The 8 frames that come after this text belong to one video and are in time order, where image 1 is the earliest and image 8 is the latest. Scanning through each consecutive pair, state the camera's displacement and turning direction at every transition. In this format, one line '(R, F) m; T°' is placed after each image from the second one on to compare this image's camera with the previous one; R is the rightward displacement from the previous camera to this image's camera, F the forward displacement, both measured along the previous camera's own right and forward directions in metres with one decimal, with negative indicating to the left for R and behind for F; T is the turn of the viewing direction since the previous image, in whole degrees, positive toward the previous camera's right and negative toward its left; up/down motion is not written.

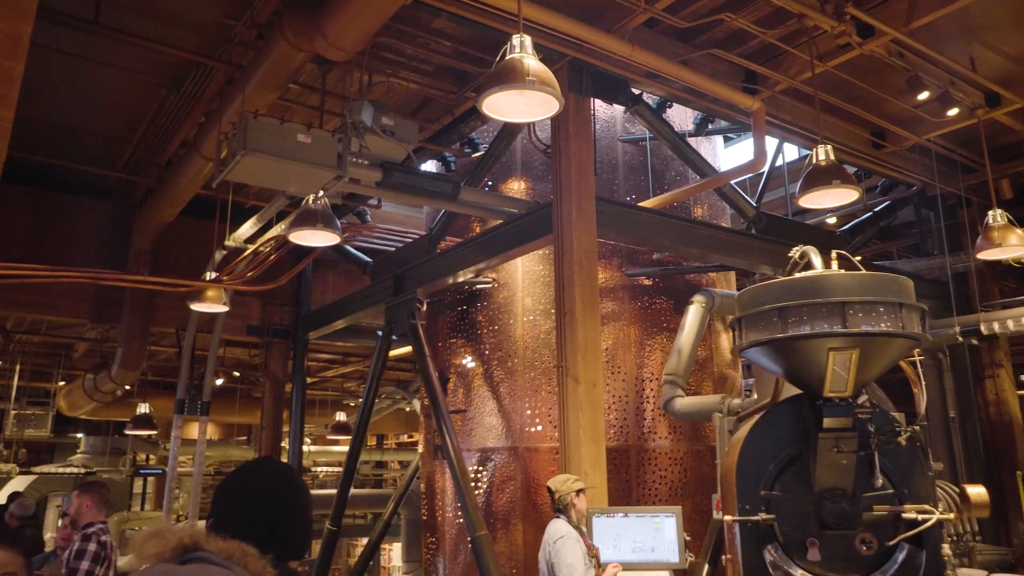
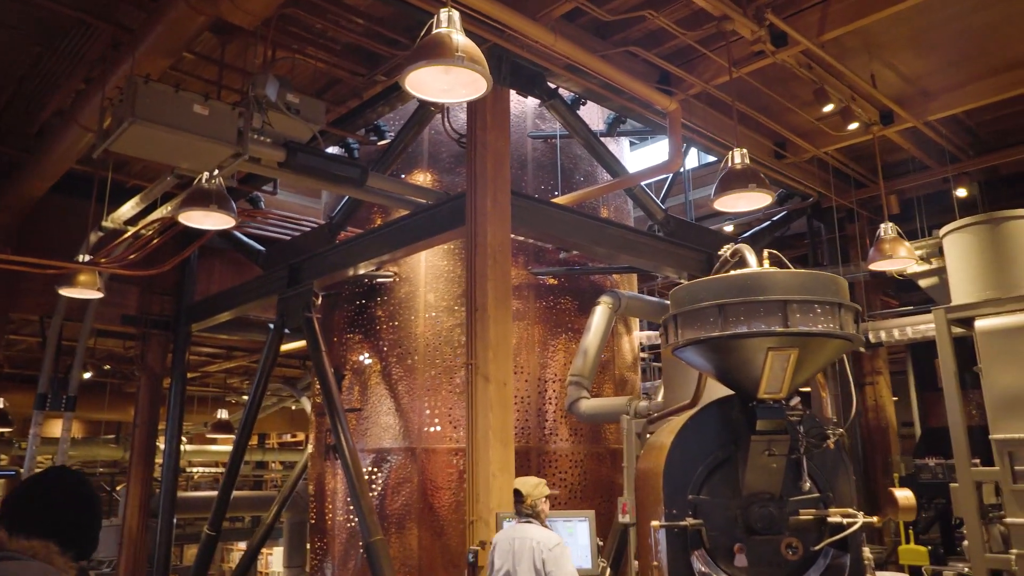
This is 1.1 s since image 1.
(-0.2, +0.3) m; +8°
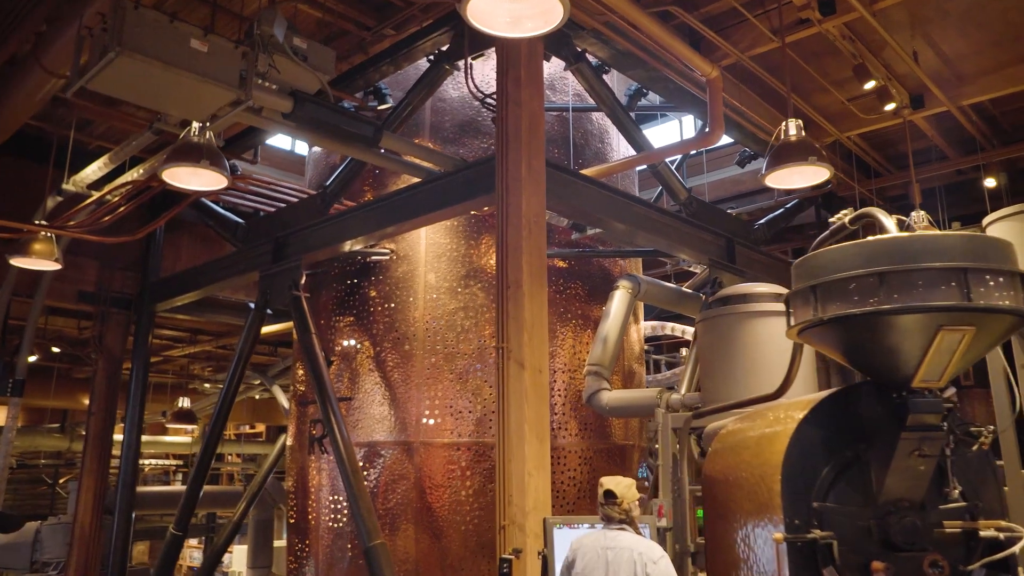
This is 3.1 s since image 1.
(-0.6, +0.7) m; +3°
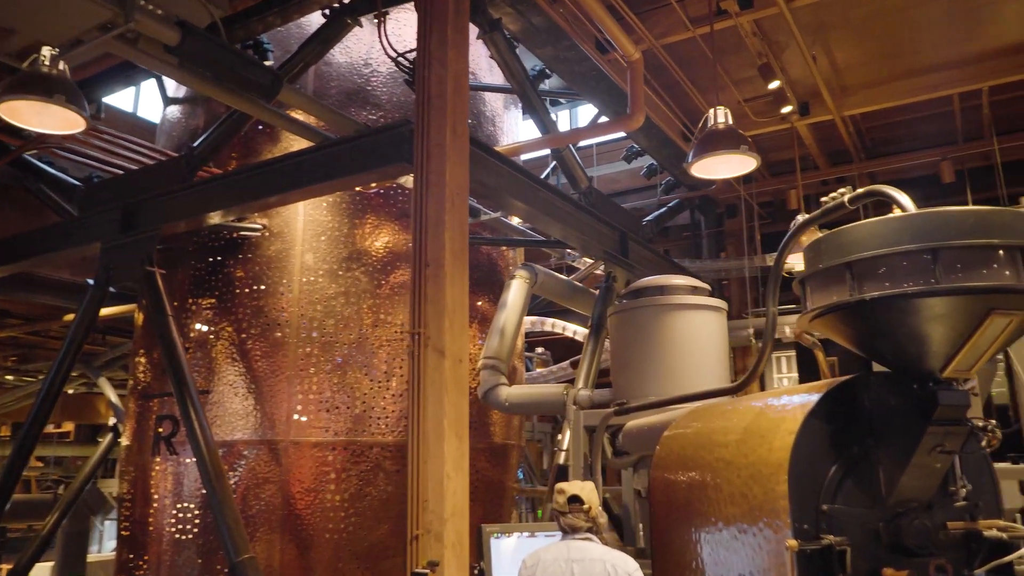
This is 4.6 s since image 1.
(-0.5, +0.6) m; +12°
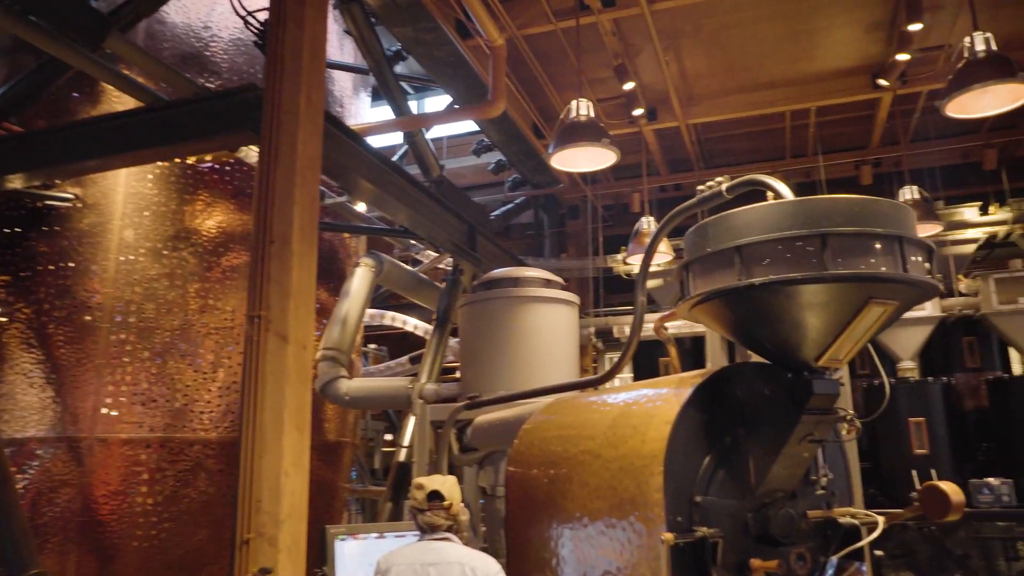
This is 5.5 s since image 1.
(-0.1, +0.3) m; +12°
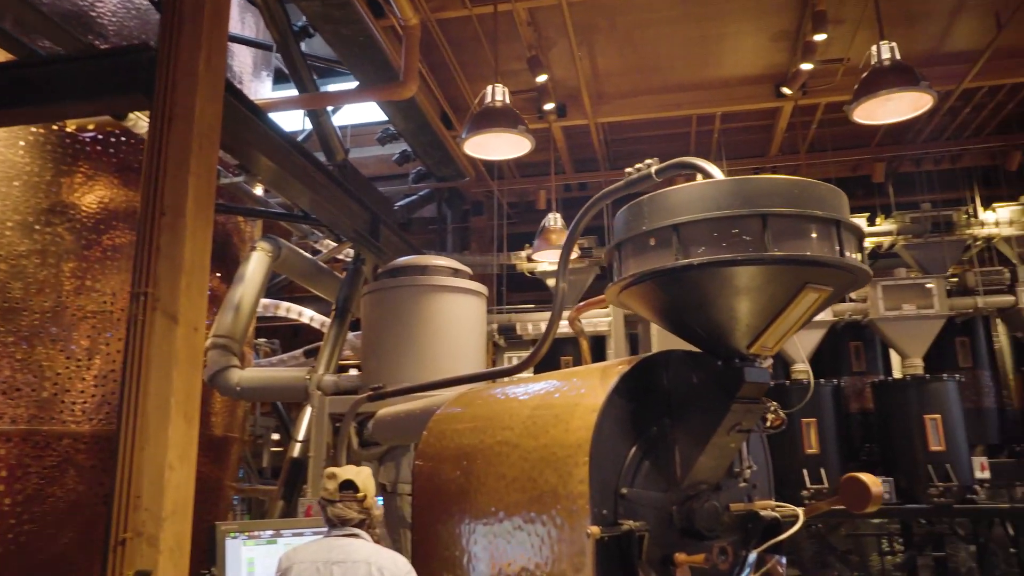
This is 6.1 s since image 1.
(-0.1, +0.2) m; +7°
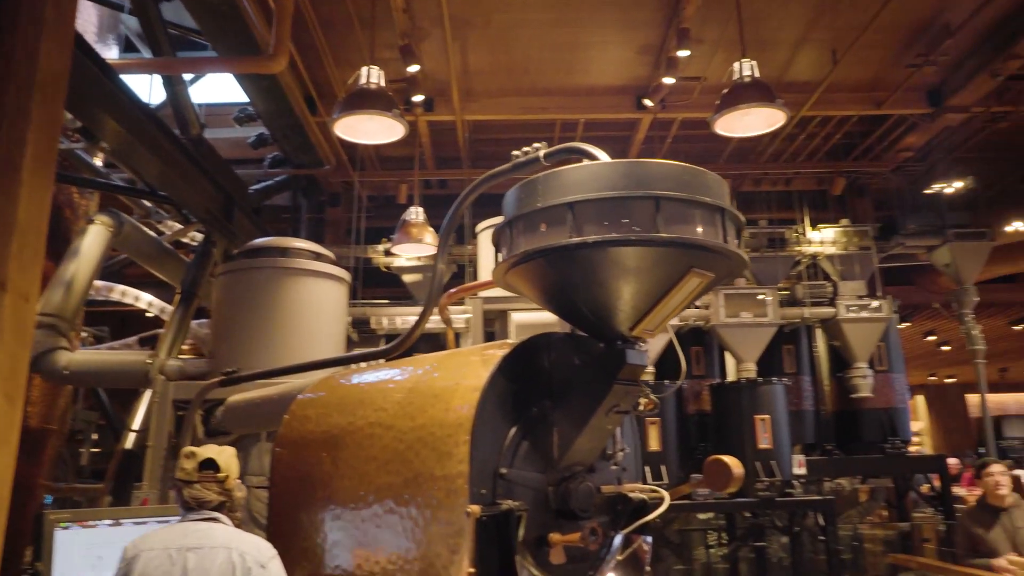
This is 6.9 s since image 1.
(-0.1, +0.1) m; +11°
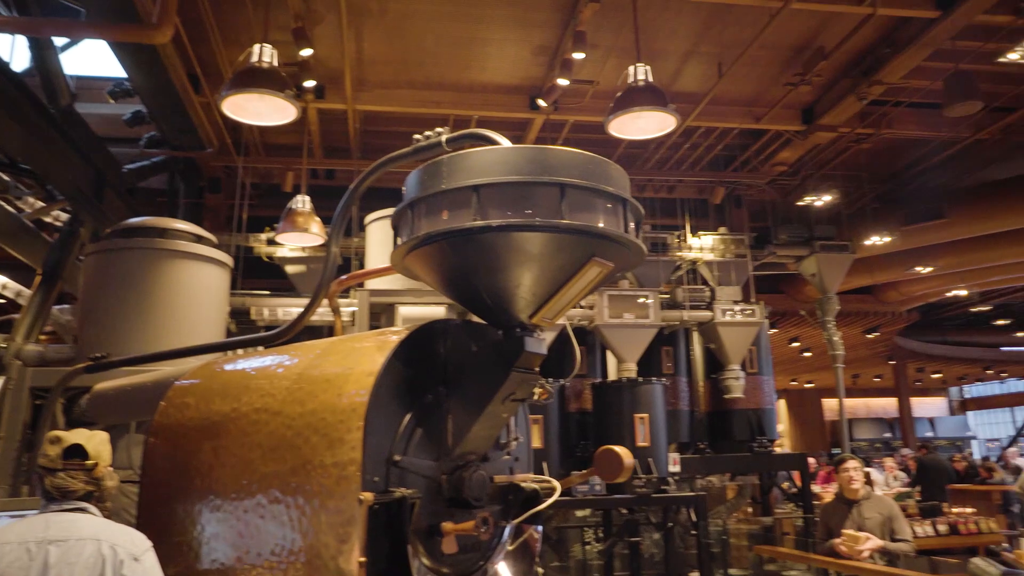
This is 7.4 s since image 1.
(-0.1, 0.0) m; +8°
